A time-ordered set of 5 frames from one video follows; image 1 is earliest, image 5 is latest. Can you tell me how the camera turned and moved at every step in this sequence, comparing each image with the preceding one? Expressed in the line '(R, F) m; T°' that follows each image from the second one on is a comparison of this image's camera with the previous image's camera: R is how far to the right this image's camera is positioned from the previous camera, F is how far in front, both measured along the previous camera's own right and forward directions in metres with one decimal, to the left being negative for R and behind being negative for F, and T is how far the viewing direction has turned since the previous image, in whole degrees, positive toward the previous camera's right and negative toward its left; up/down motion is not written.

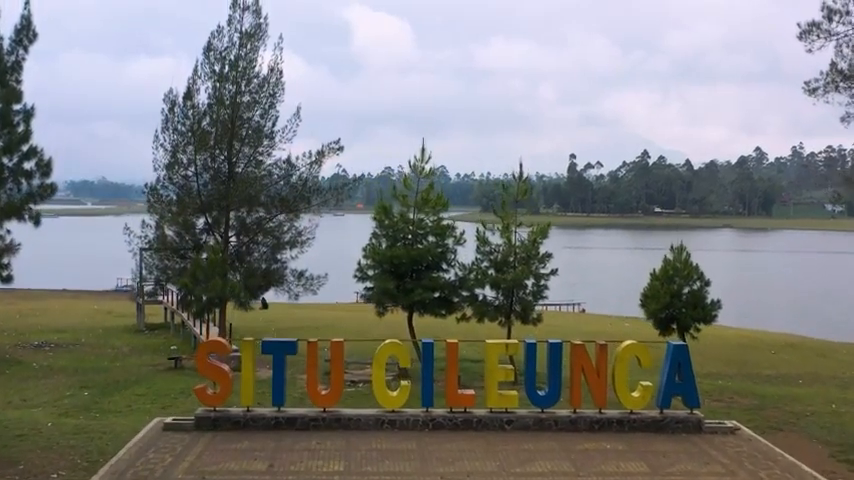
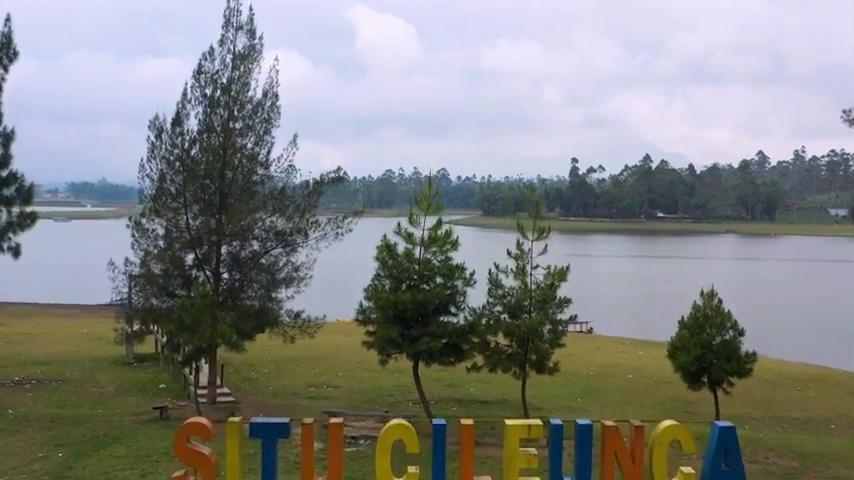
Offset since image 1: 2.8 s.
(-0.1, +1.5) m; 0°
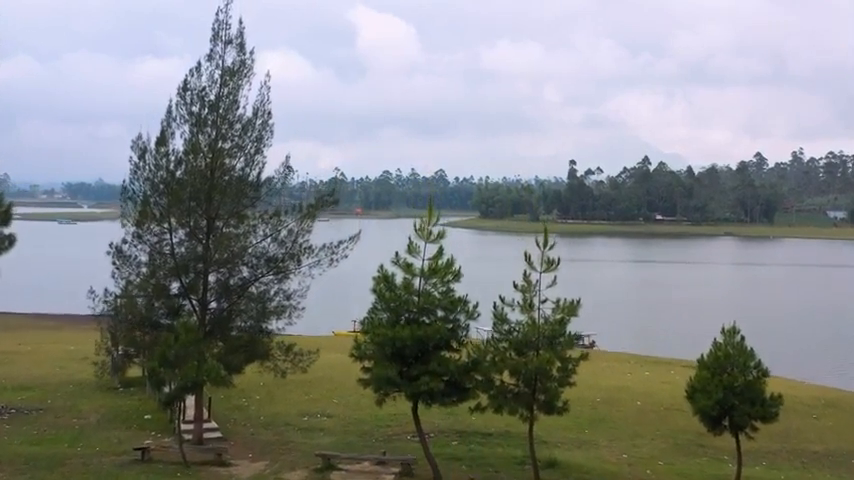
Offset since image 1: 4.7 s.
(-0.1, +1.1) m; 0°
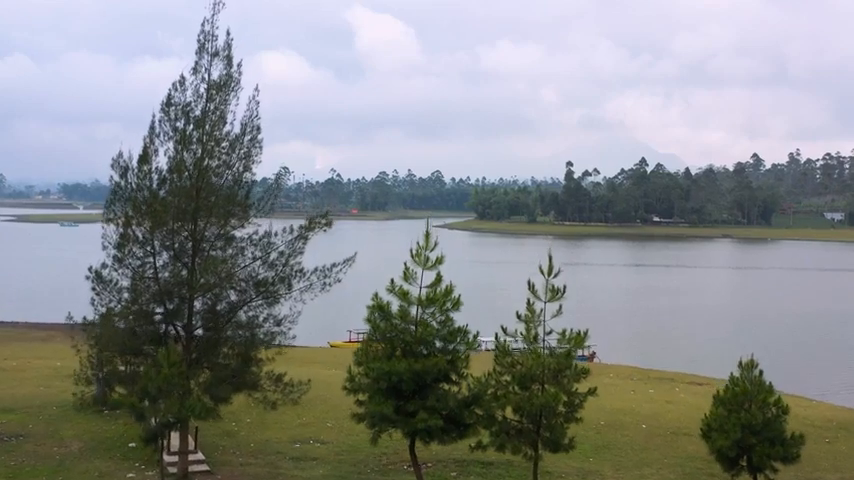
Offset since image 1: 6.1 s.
(0.0, +0.9) m; 0°
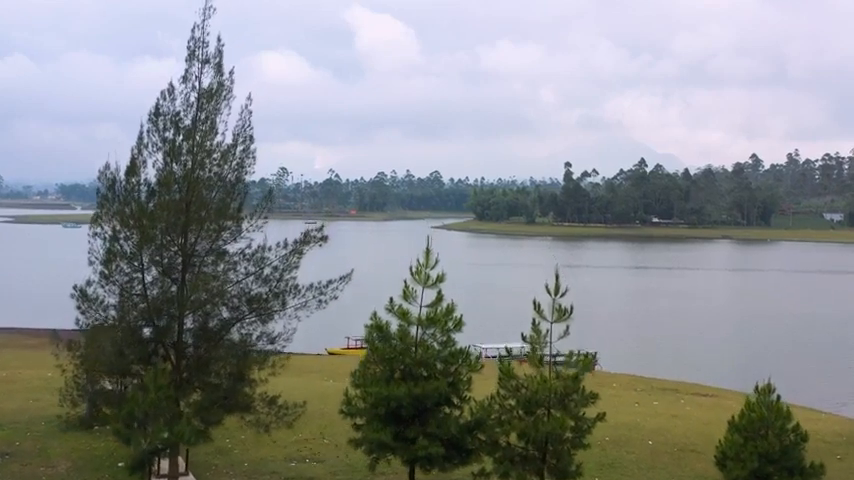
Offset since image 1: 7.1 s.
(0.0, +0.7) m; 0°
